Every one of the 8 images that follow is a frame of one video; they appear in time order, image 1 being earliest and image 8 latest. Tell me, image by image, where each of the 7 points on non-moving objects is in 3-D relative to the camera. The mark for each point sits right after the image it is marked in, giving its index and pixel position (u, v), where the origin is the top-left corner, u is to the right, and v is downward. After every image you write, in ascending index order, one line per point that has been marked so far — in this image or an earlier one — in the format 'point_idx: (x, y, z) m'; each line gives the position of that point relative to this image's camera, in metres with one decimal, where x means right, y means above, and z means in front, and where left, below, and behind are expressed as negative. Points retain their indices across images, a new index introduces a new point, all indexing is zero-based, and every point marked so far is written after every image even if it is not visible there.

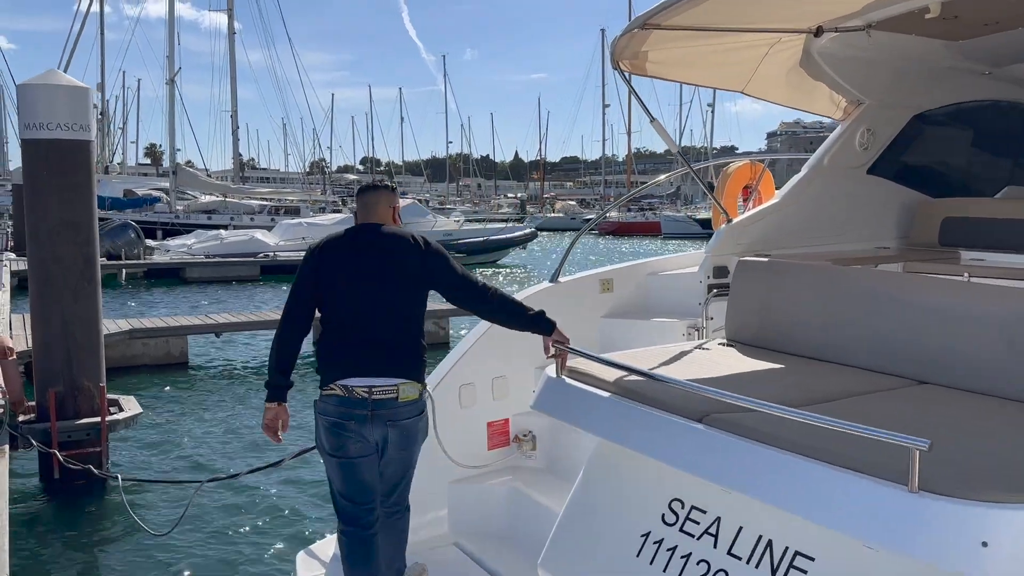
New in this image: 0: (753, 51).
0: (+1.3, +1.3, +4.3) m
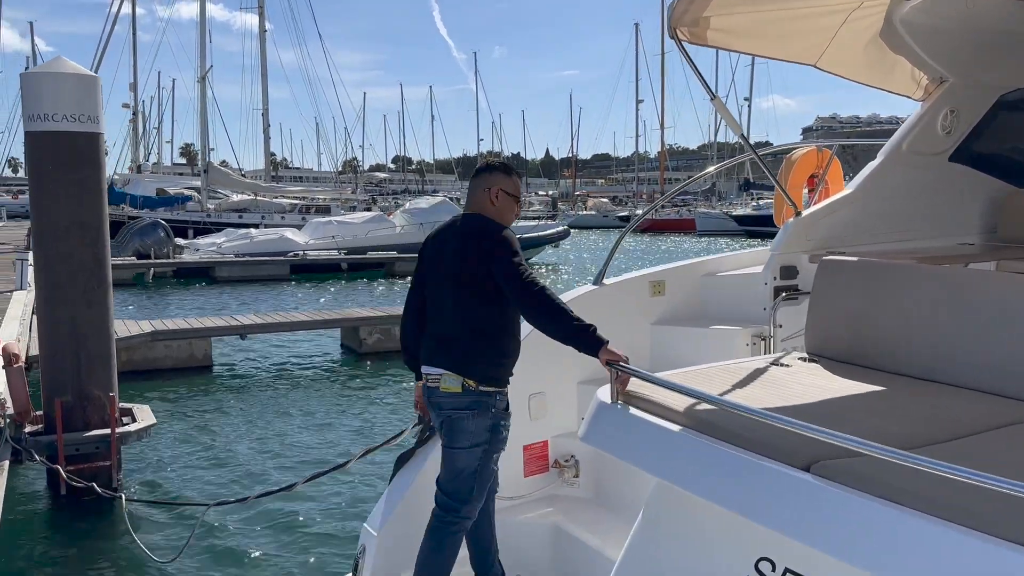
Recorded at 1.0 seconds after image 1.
0: (+1.5, +1.2, +3.8) m
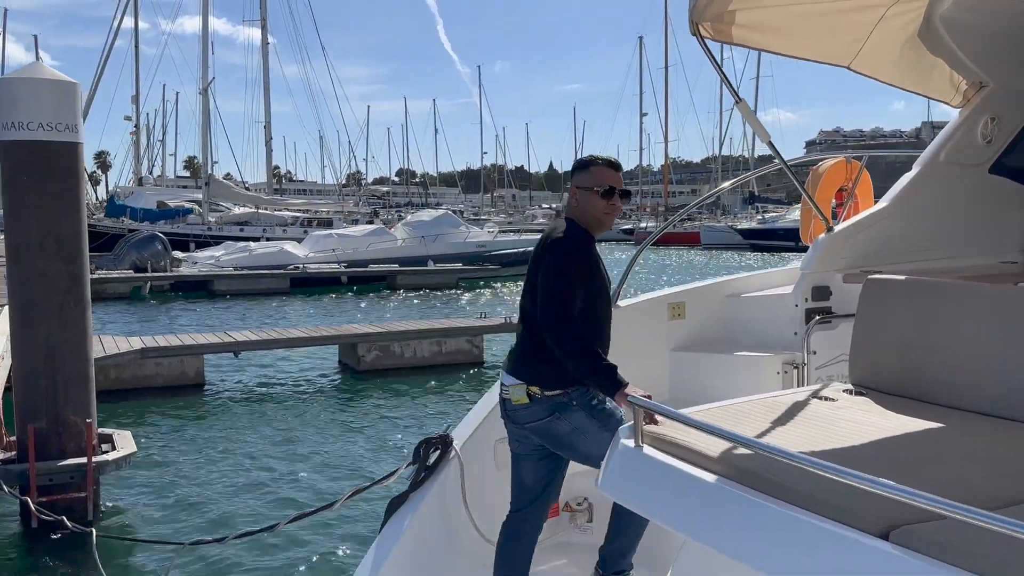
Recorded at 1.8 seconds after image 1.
0: (+1.5, +1.1, +3.4) m
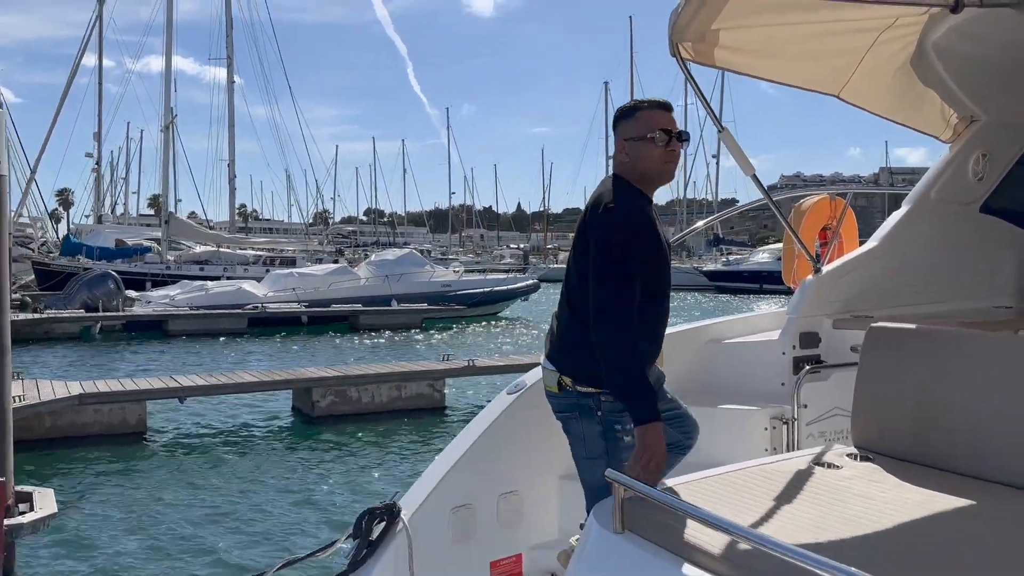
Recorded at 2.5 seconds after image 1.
0: (+1.3, +1.0, +3.2) m
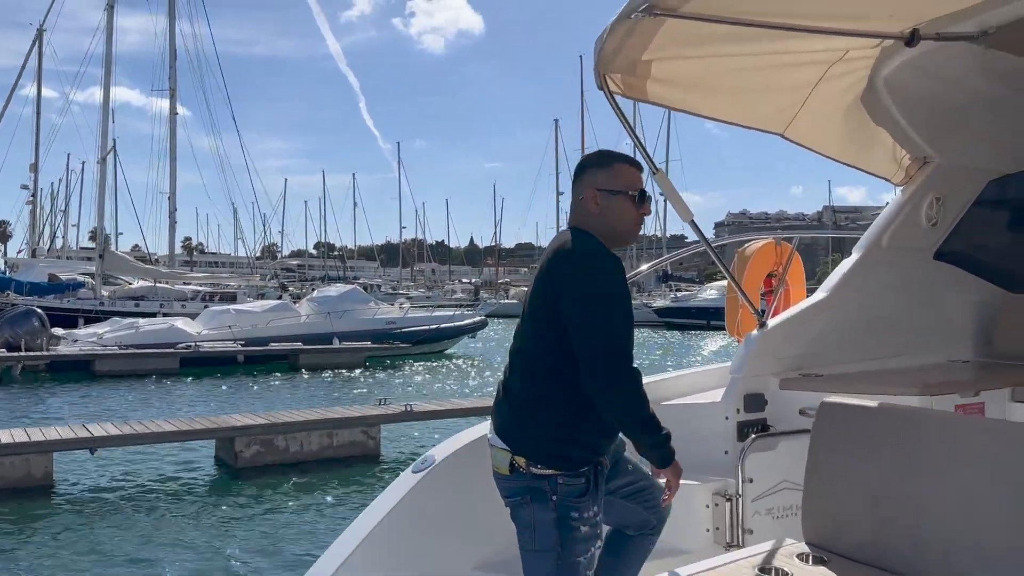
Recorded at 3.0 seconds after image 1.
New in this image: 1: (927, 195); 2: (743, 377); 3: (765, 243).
0: (+1.0, +0.8, +2.9) m
1: (+1.8, +0.4, +3.5) m
2: (+0.9, -0.3, +3.2) m
3: (+1.2, +0.2, +4.0) m
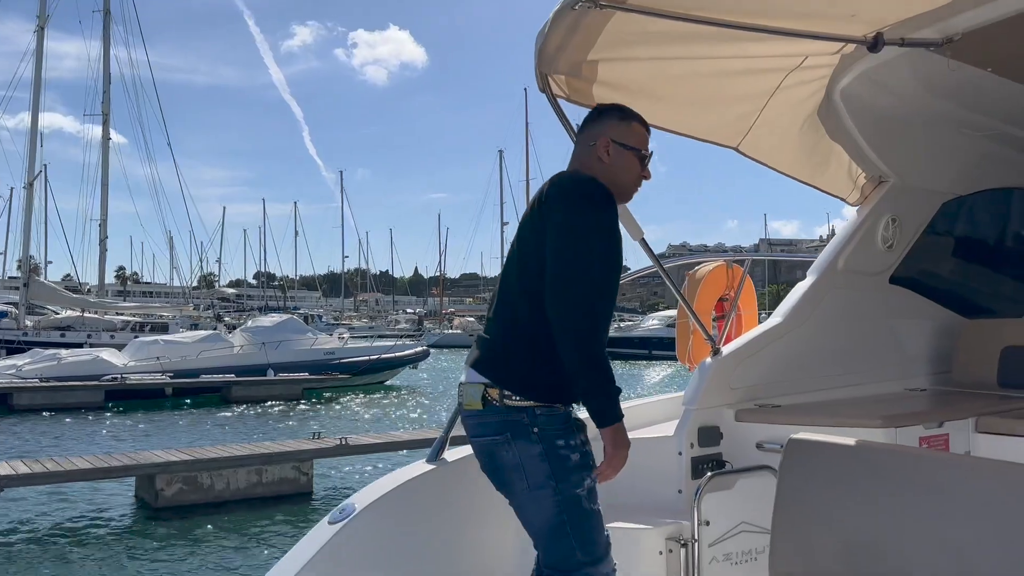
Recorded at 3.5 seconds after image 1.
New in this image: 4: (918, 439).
0: (+0.8, +0.7, +2.7) m
1: (+1.5, +0.3, +3.4) m
2: (+0.7, -0.4, +2.9) m
3: (+0.9, +0.1, +3.8) m
4: (+1.4, -0.5, +2.9) m
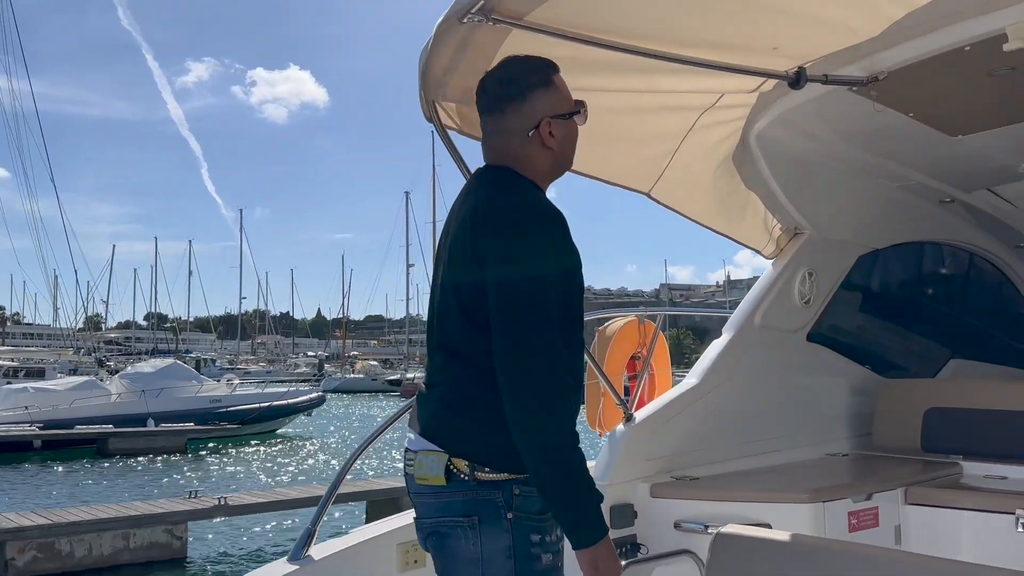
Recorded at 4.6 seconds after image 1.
0: (+0.5, +0.5, +2.5) m
1: (+1.1, +0.1, +3.2) m
2: (+0.3, -0.6, +2.6) m
3: (+0.5, -0.1, +3.5) m
4: (+1.1, -0.7, +2.6) m
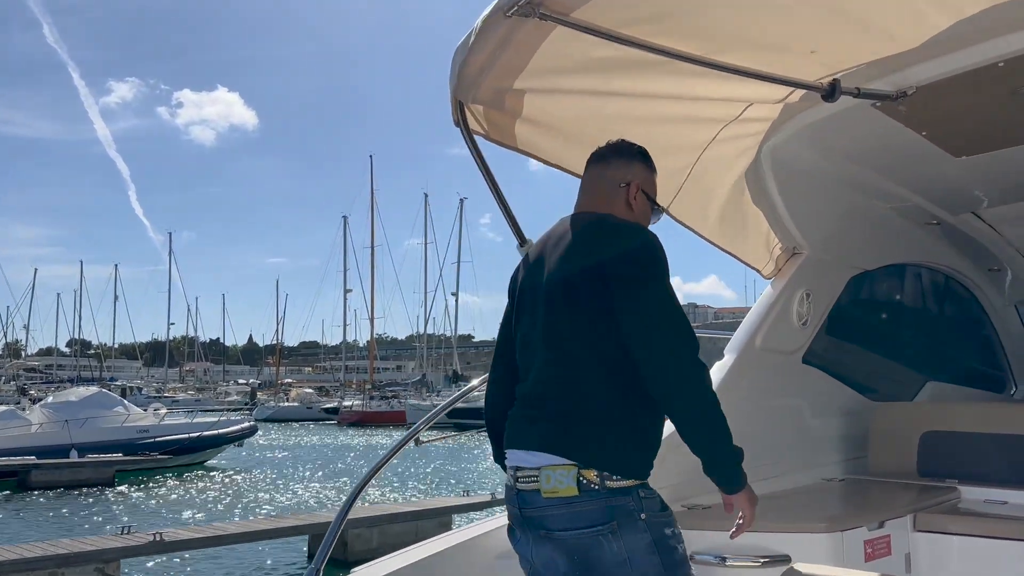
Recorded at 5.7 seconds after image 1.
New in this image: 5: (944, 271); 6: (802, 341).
0: (+0.5, +0.4, +2.4) m
1: (+1.1, 0.0, +3.1) m
2: (+0.3, -0.7, +2.4) m
3: (+0.4, -0.2, +3.4) m
4: (+1.1, -0.8, +2.5) m
5: (+2.0, +0.1, +3.8) m
6: (+1.1, -0.2, +3.2) m
